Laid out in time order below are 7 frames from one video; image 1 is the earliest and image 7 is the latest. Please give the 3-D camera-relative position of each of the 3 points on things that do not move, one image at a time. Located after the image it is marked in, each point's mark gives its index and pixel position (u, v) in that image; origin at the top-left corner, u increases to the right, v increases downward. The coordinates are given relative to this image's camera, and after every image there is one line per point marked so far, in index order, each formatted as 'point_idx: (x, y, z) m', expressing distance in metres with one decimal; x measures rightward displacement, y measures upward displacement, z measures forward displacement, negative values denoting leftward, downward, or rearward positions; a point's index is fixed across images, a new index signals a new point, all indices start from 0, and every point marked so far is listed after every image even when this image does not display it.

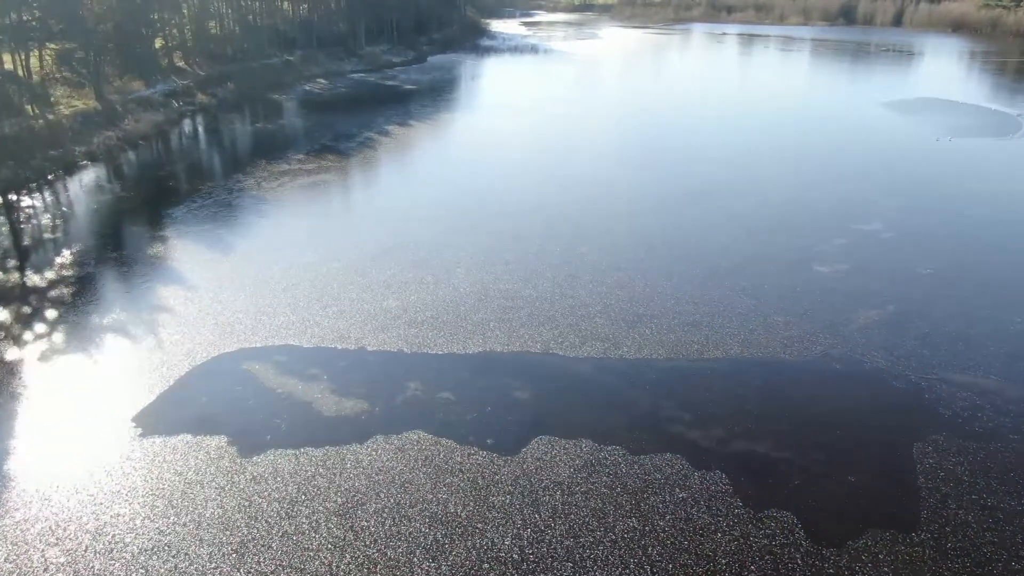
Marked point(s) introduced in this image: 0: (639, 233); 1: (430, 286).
0: (+3.1, +1.4, +17.2) m
1: (-1.6, 0.0, +14.0) m
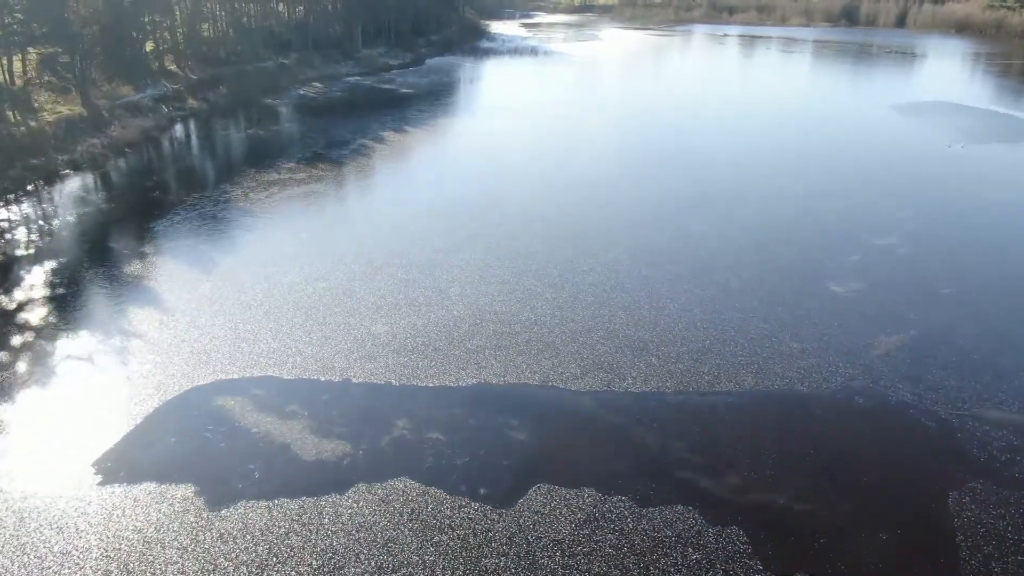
0: (+3.0, +1.0, +16.4) m
1: (-1.7, -0.4, +13.2) m
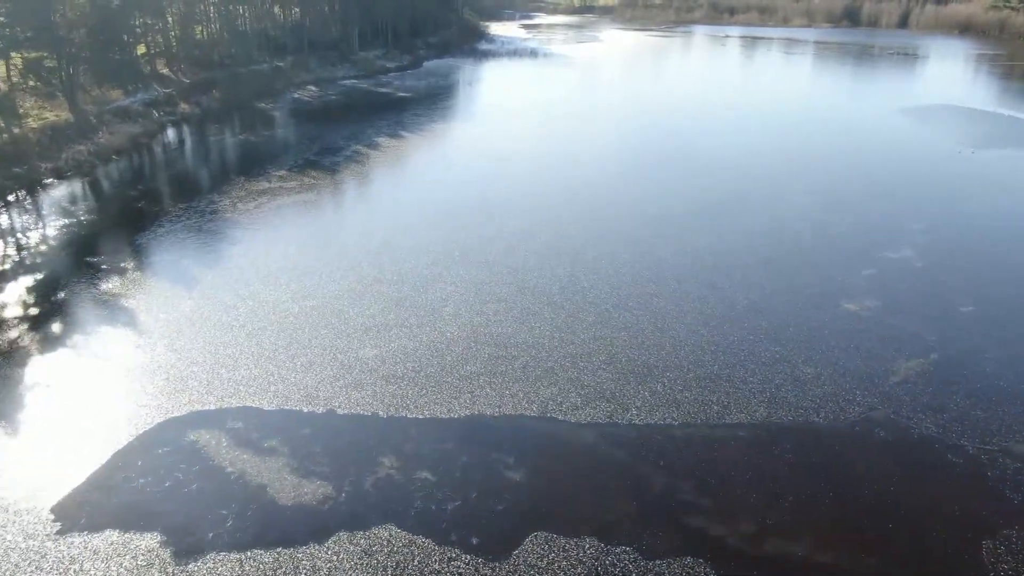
0: (+3.0, +0.6, +15.7) m
1: (-1.7, -0.8, +12.5) m
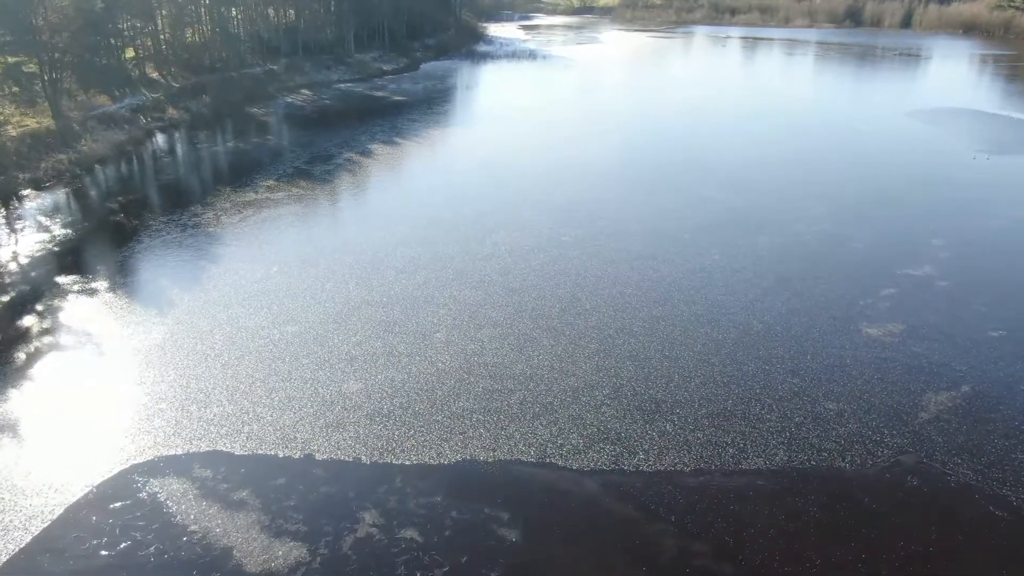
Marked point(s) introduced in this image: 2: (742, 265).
0: (+2.9, +0.2, +14.8) m
1: (-1.8, -1.2, +11.5) m
2: (+5.0, +0.5, +15.4) m
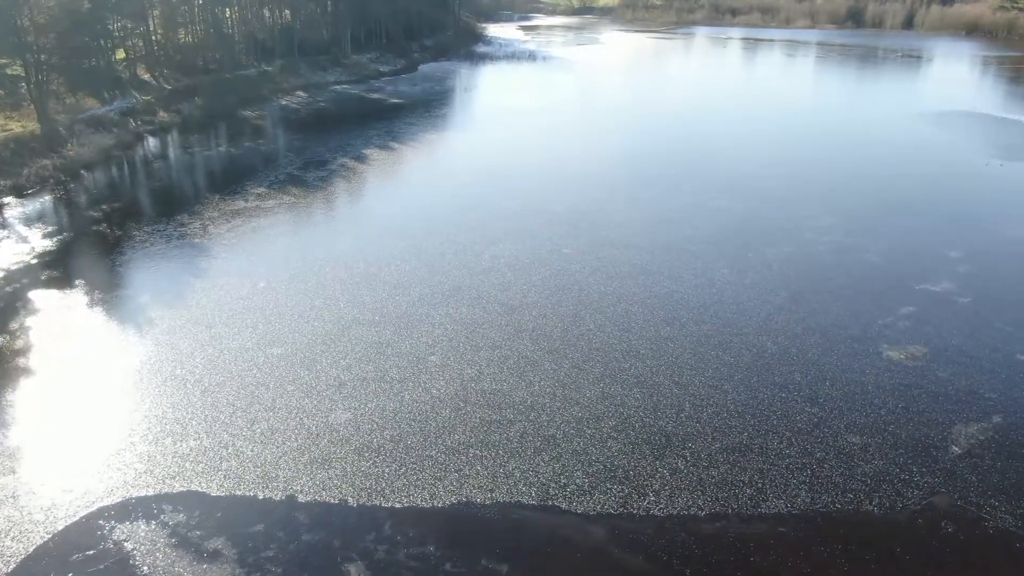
0: (+2.9, -0.1, +14.0) m
1: (-1.8, -1.5, +10.8) m
2: (+5.0, +0.2, +14.7) m
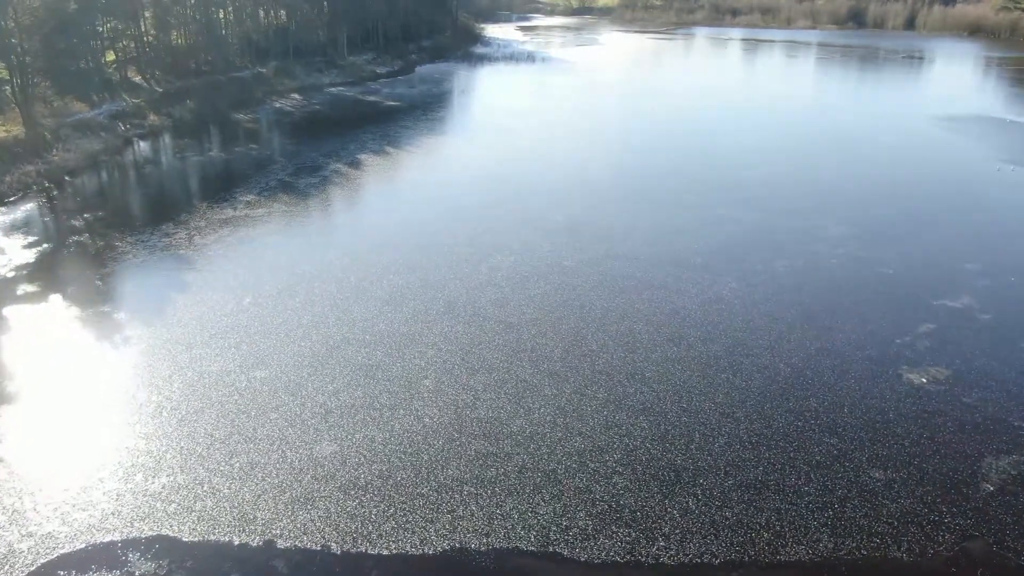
0: (+2.8, -0.4, +13.3) m
1: (-1.9, -1.8, +10.1) m
2: (+5.0, -0.1, +14.0) m
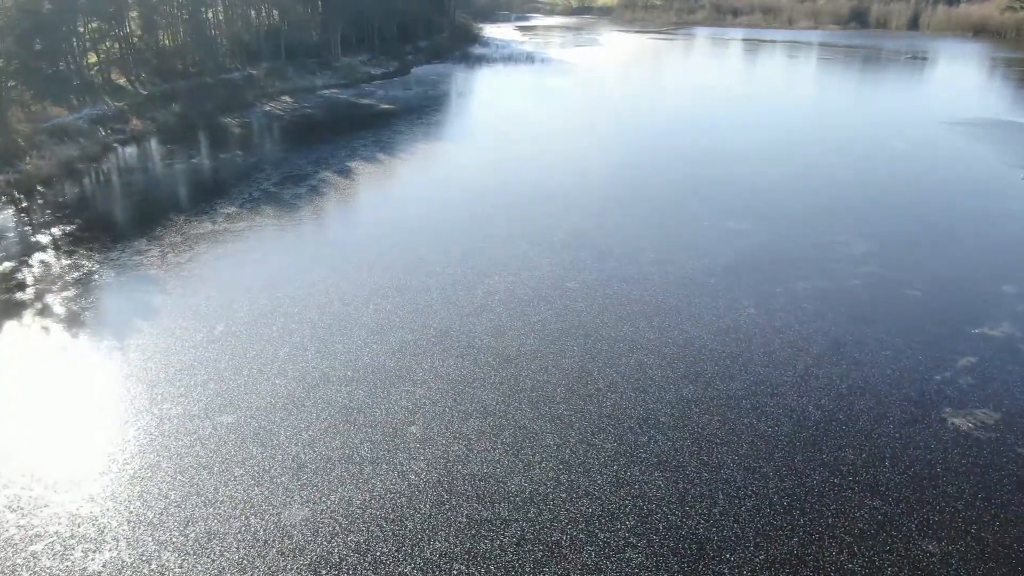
0: (+2.8, -0.9, +12.1) m
1: (-1.9, -2.3, +8.9) m
2: (+4.9, -0.6, +12.8) m
